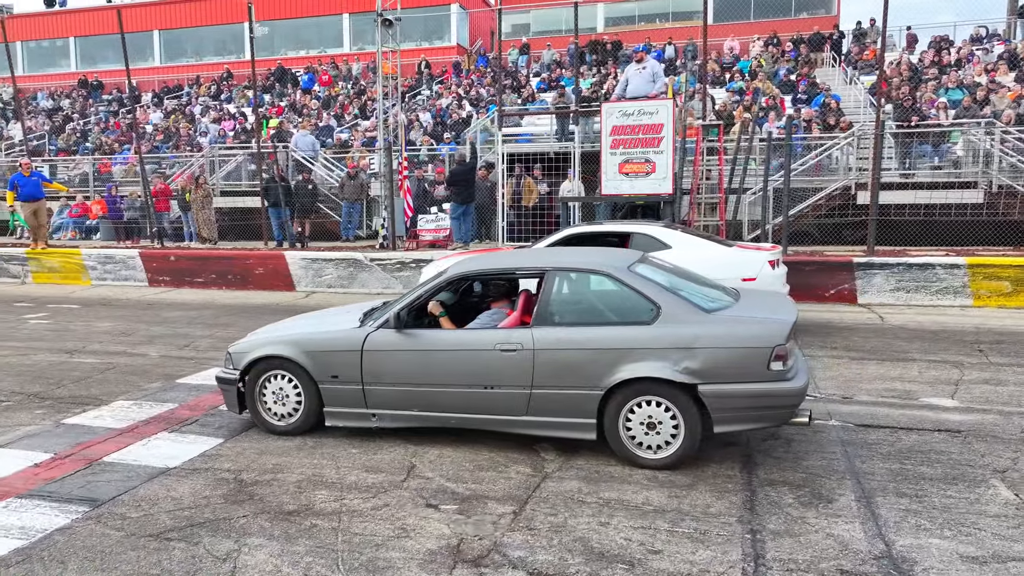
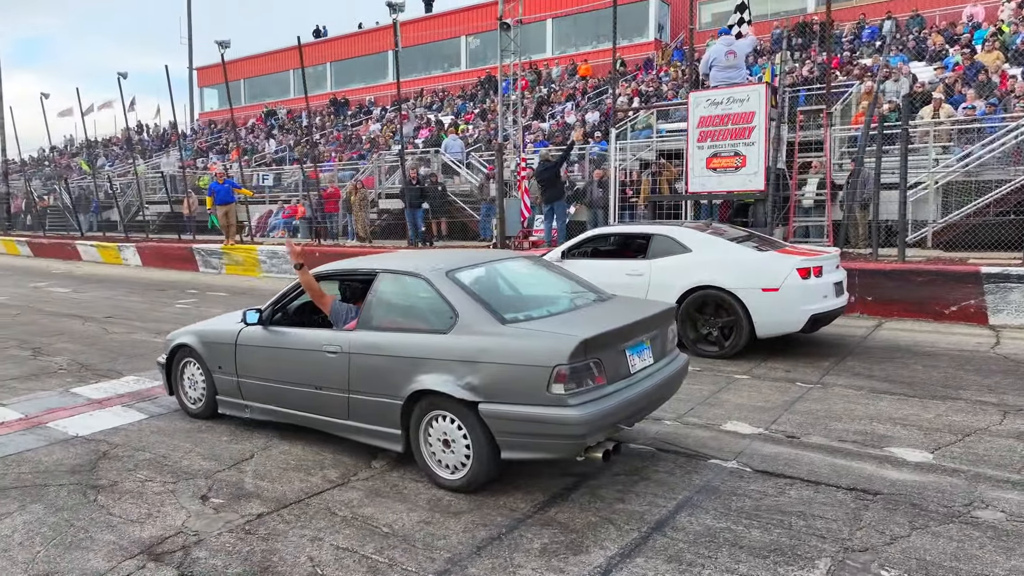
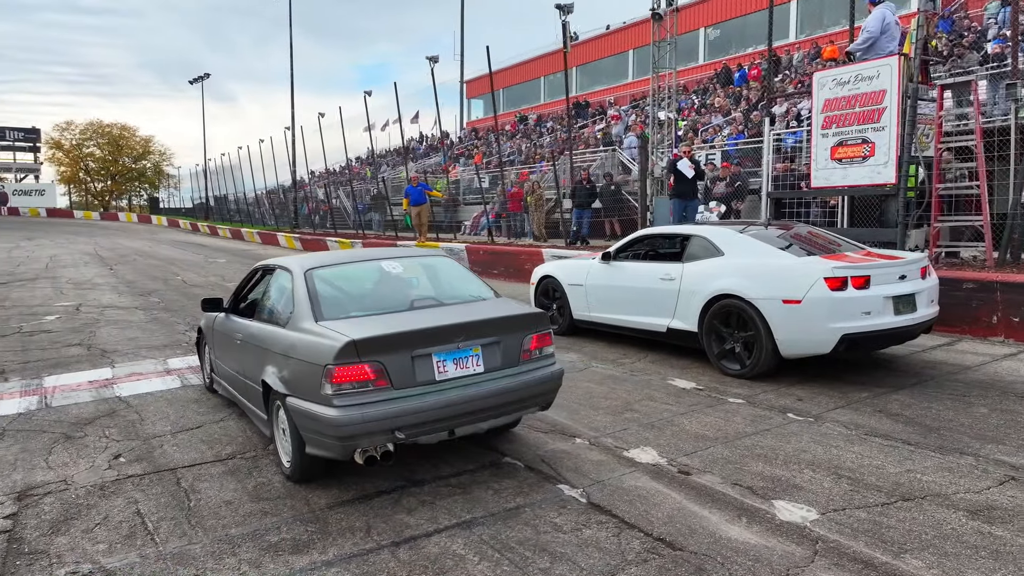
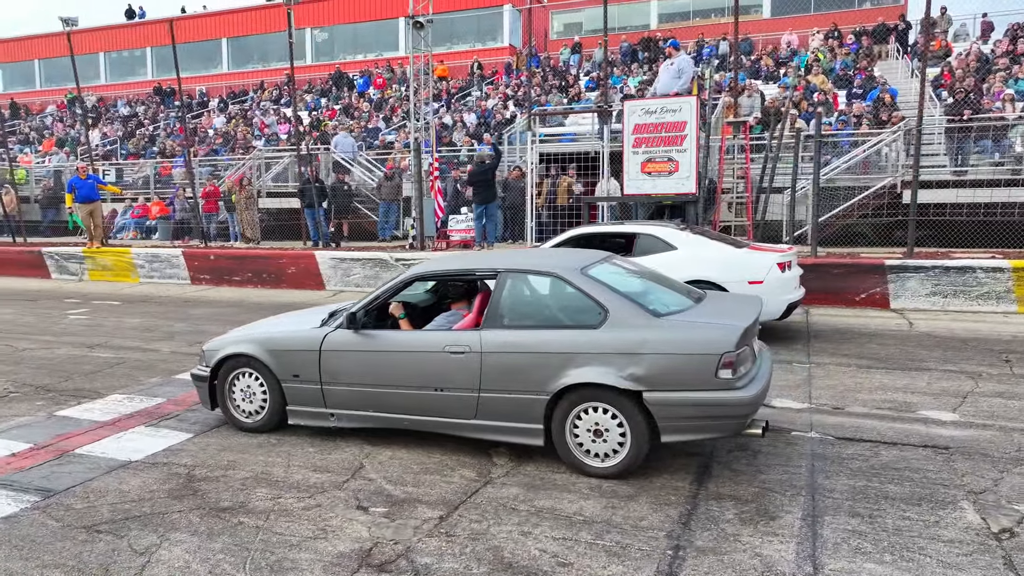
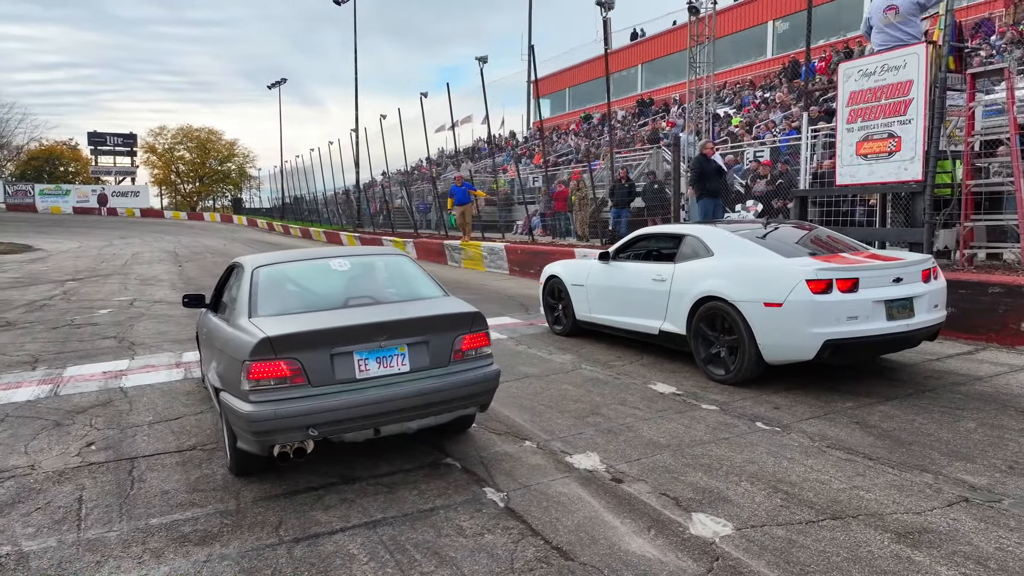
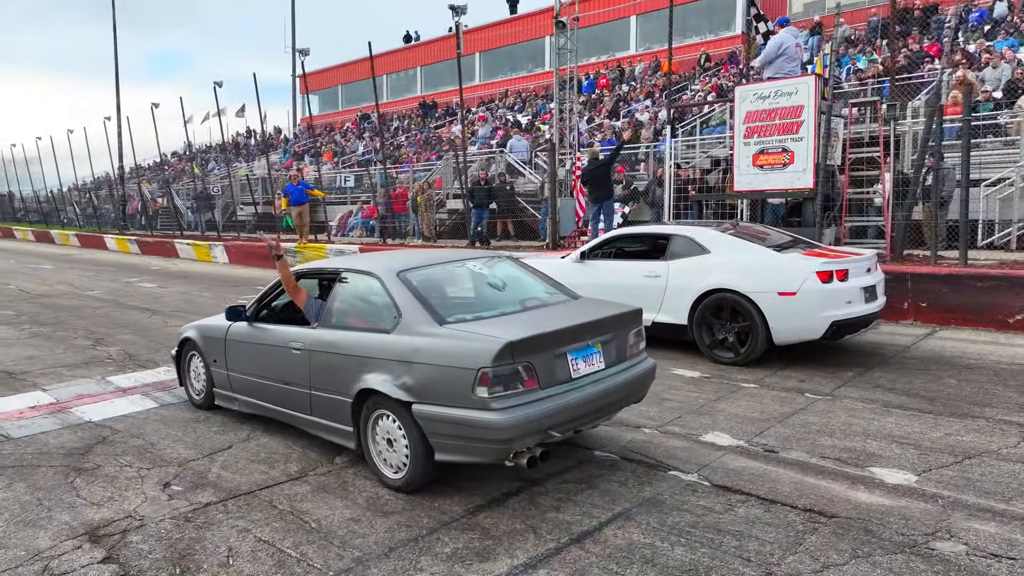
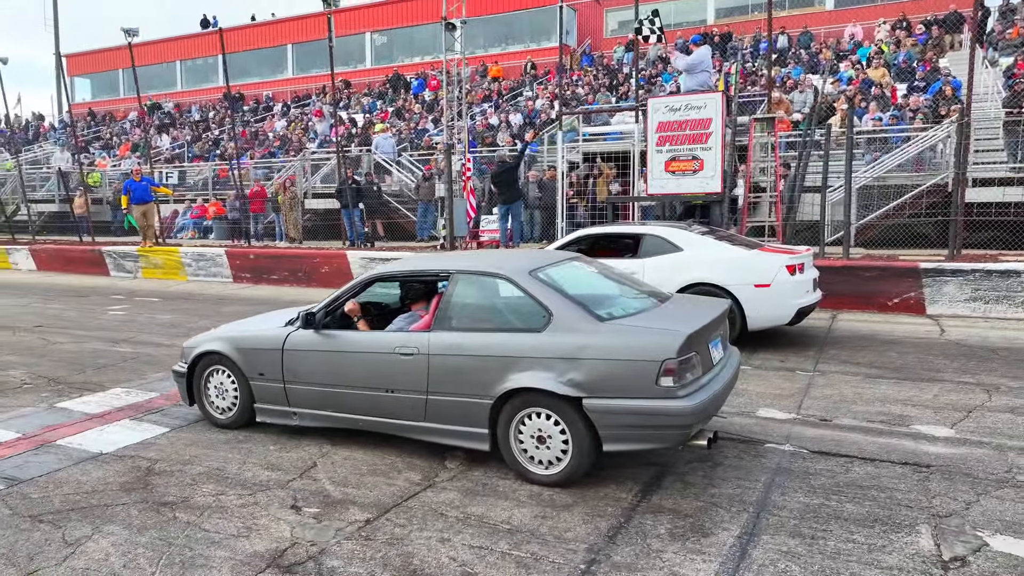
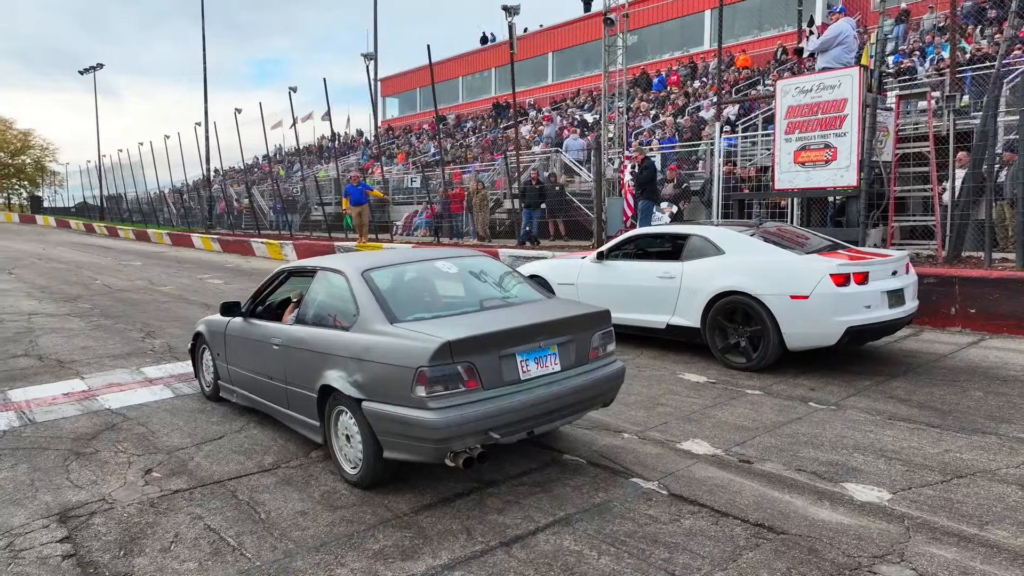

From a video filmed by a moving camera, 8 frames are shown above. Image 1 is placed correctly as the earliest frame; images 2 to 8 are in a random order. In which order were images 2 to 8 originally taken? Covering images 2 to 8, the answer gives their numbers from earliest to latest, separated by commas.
4, 7, 2, 6, 8, 3, 5
